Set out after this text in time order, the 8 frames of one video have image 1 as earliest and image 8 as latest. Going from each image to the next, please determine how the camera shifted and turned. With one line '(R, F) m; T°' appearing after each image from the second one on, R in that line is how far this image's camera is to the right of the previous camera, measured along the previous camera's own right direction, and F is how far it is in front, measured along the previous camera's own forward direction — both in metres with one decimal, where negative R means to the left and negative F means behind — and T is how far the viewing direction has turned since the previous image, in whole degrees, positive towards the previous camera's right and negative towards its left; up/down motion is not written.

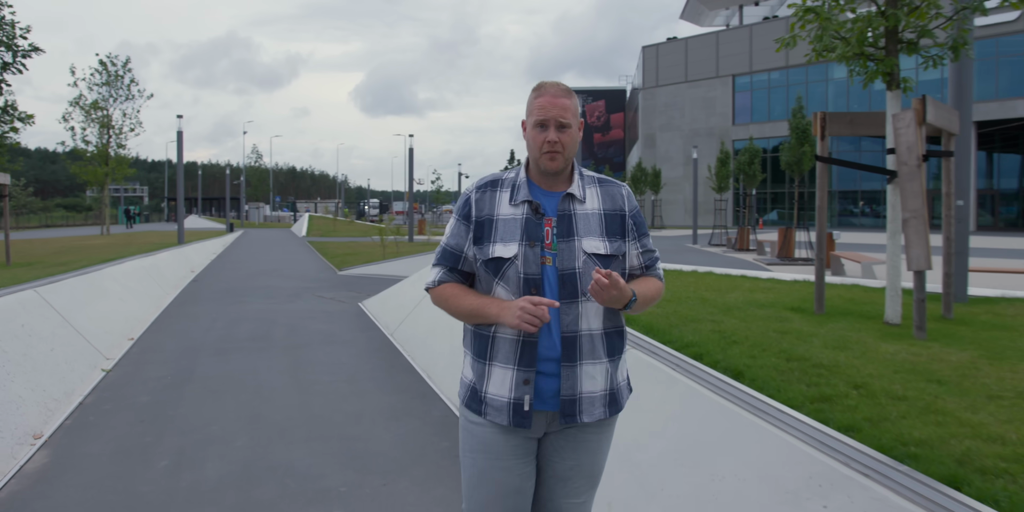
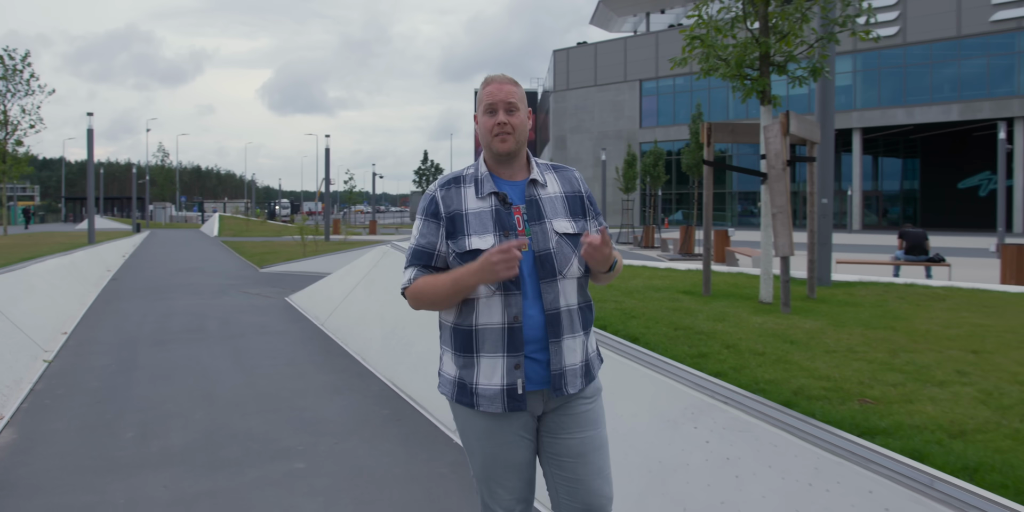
(-0.1, -0.8) m; +6°
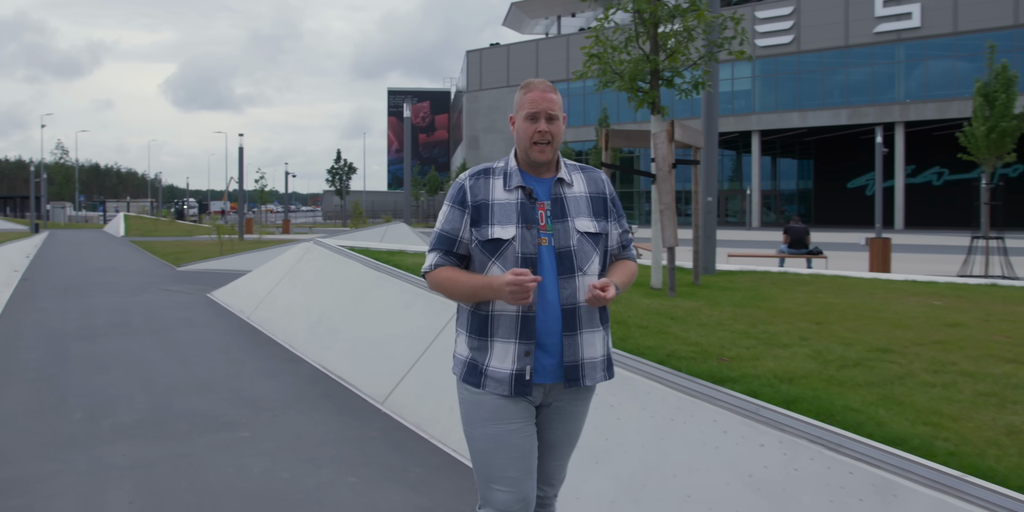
(-0.1, -0.8) m; +6°
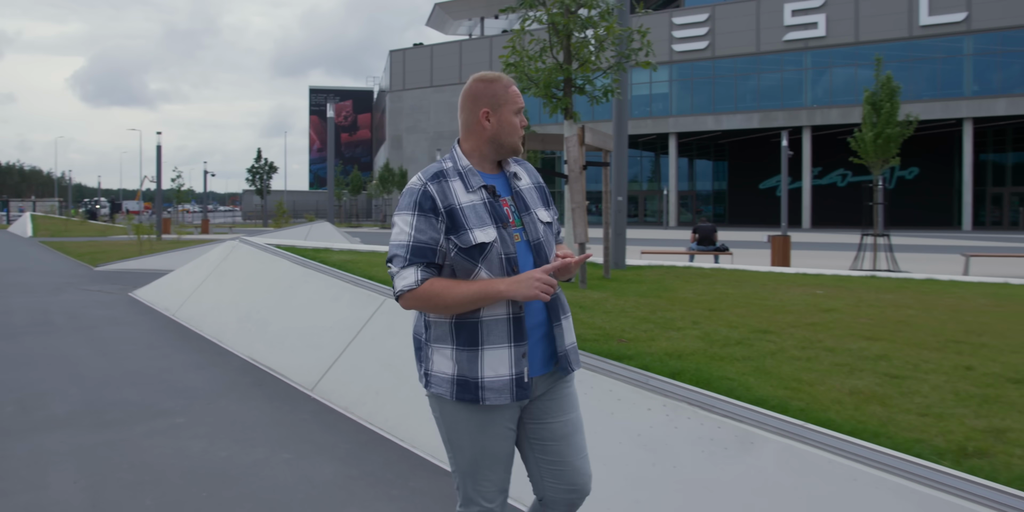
(0.0, -0.5) m; +5°
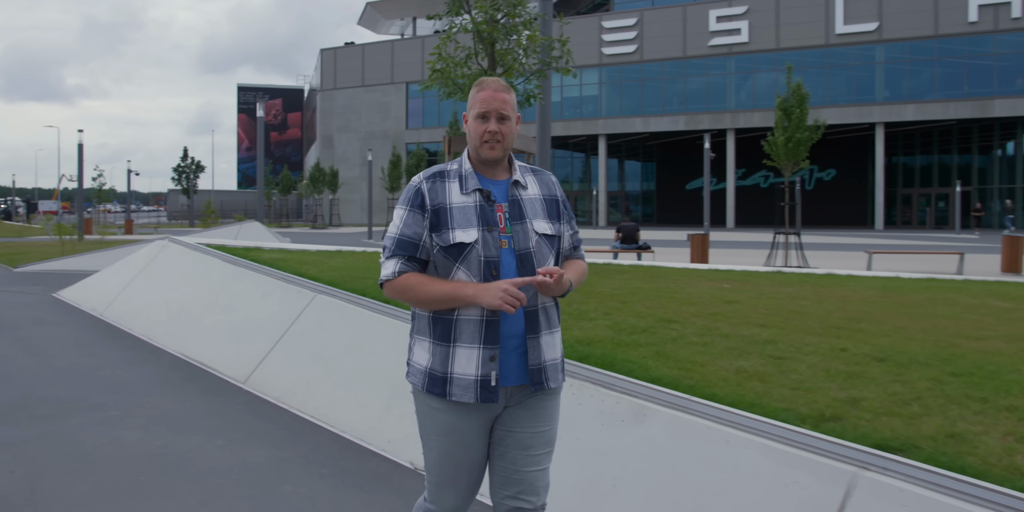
(+0.1, -0.4) m; +5°
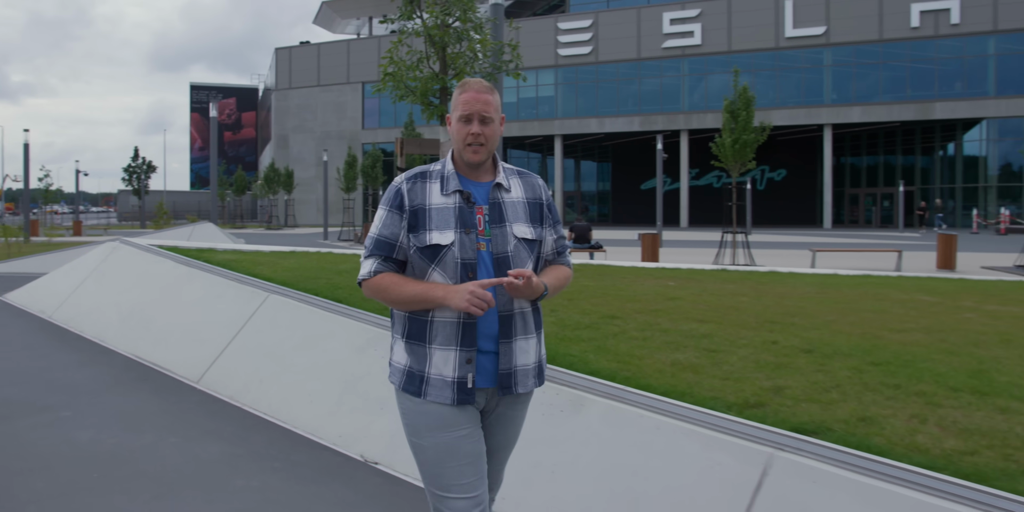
(+0.1, -0.2) m; +3°
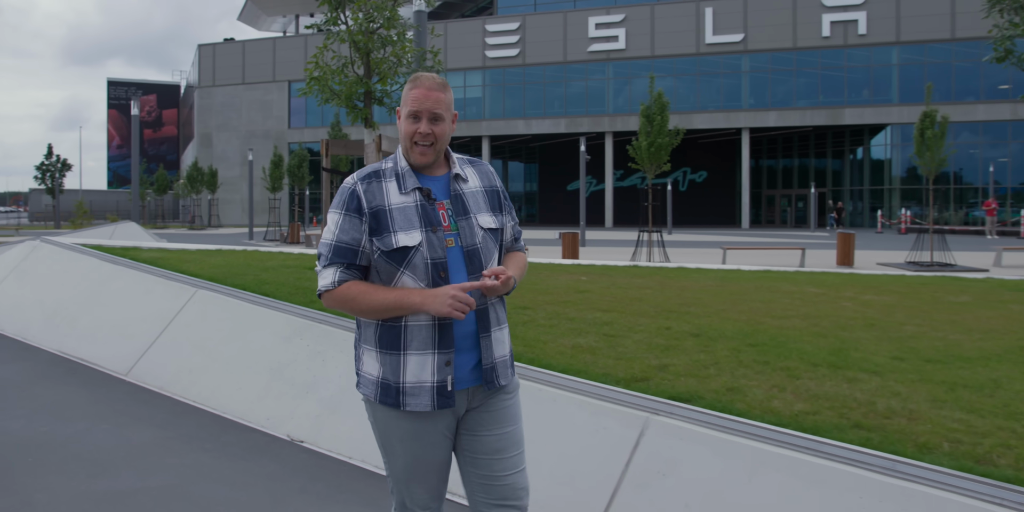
(+0.1, -0.5) m; +5°
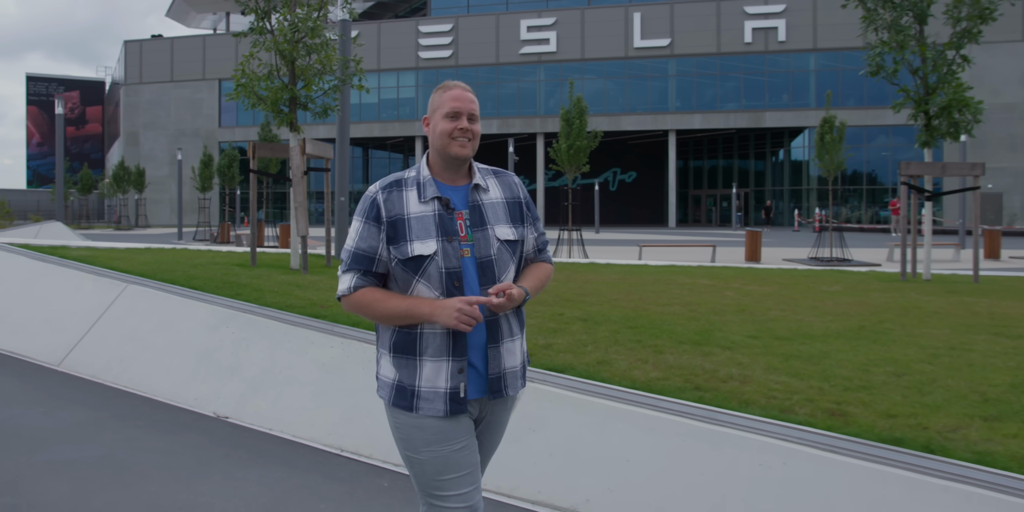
(+0.2, -0.7) m; +4°
